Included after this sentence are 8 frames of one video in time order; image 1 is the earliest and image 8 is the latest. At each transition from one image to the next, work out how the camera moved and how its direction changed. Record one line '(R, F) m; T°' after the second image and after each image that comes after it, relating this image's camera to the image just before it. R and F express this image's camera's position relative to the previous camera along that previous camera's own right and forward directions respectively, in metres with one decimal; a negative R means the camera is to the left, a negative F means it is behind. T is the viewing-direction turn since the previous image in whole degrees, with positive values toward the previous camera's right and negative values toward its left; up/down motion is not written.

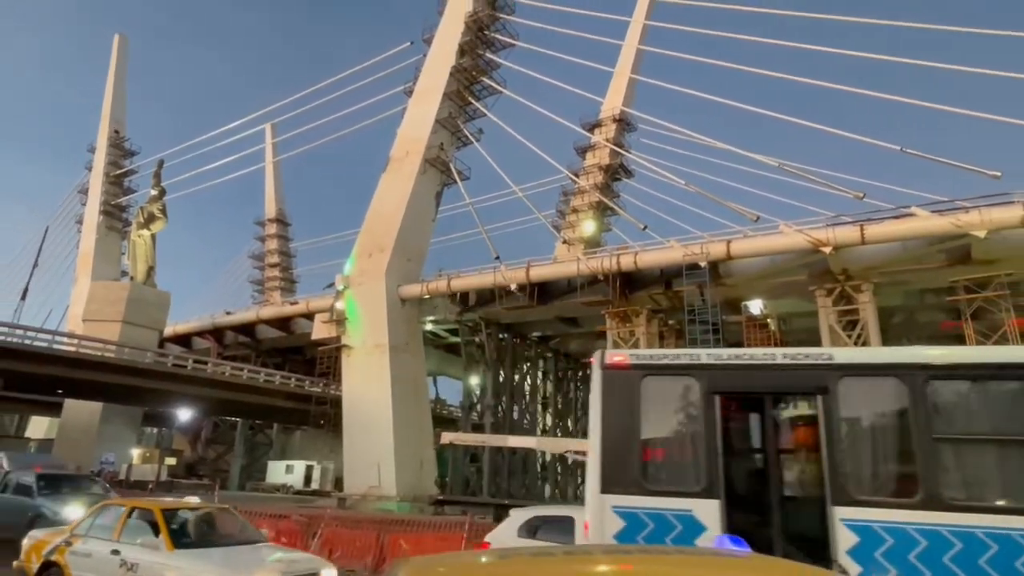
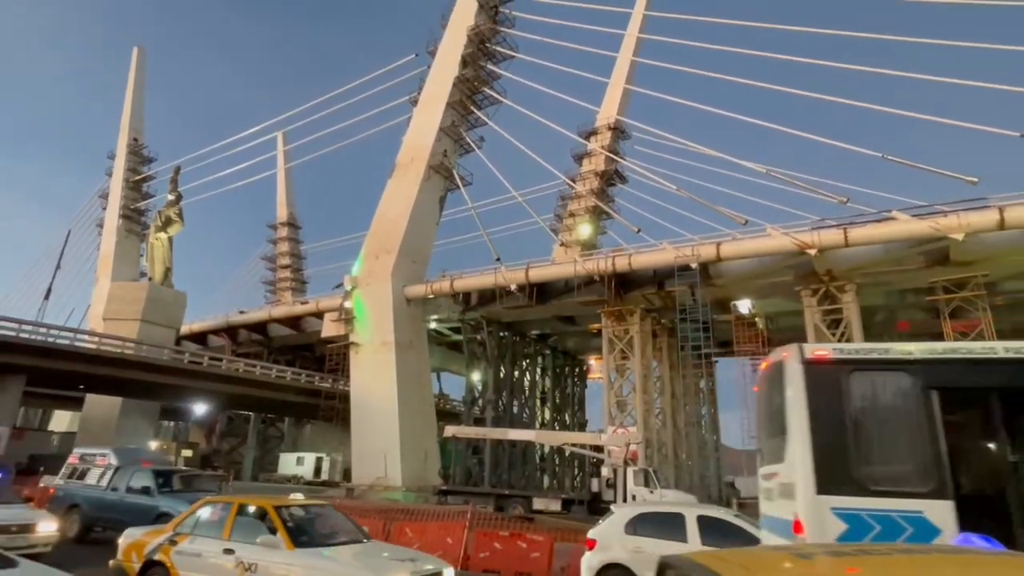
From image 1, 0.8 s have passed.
(+0.1, -1.2) m; 0°
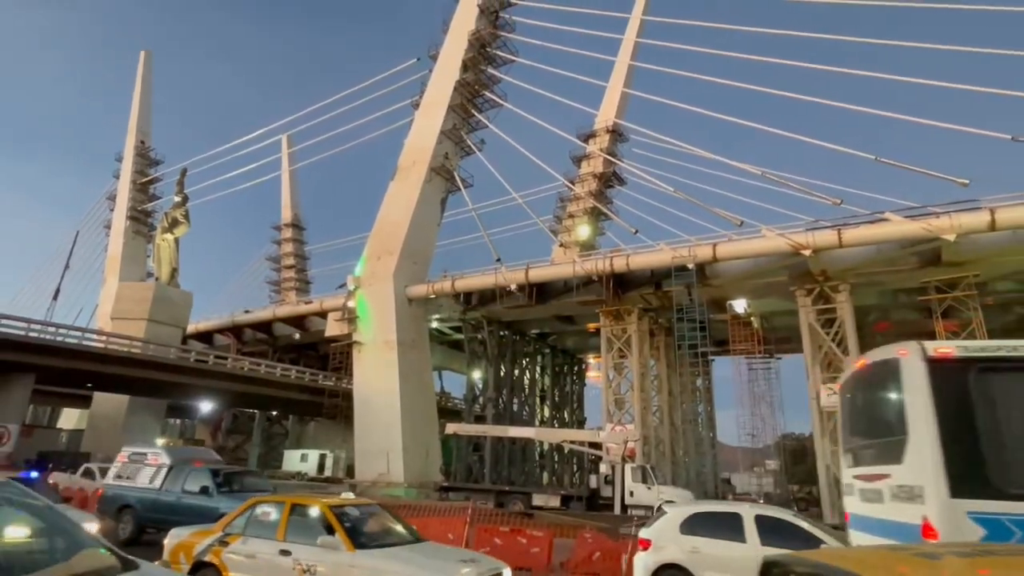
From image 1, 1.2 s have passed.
(0.0, -0.5) m; 0°
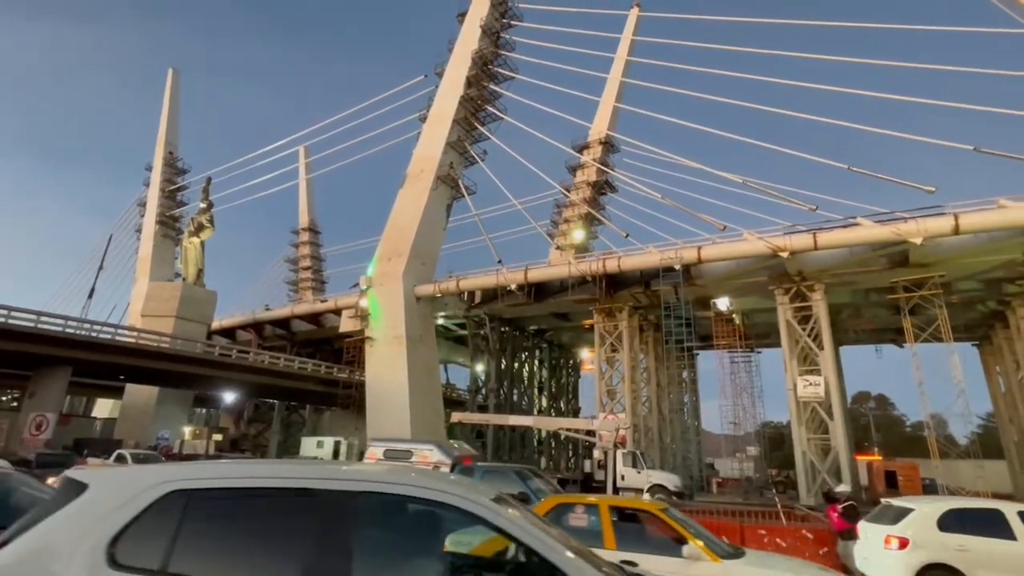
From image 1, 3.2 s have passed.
(+0.1, -2.1) m; 0°
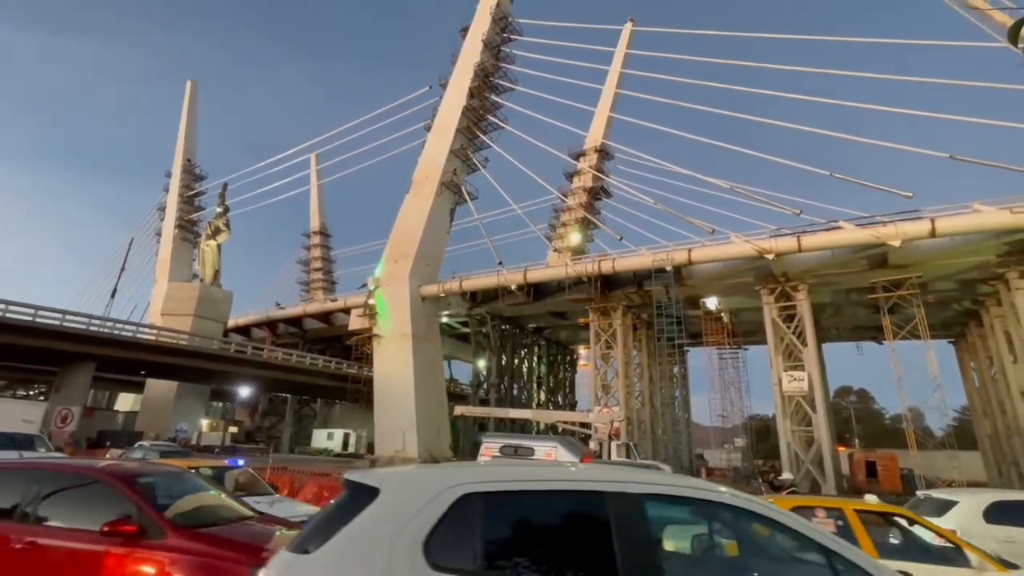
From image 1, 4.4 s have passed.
(+0.1, -1.5) m; 0°
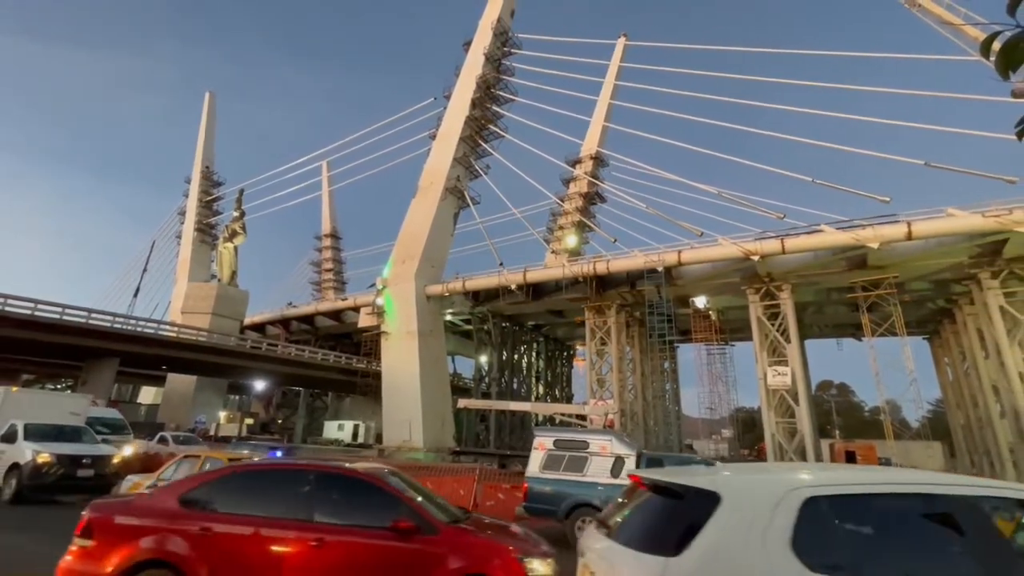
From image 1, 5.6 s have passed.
(+0.1, -1.7) m; 0°
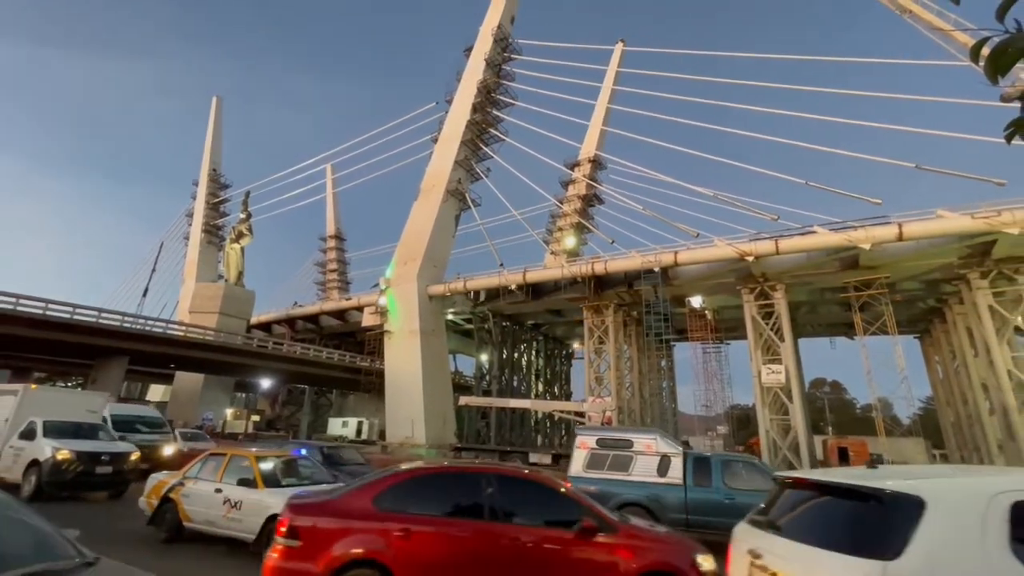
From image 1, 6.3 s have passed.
(+0.1, -0.7) m; 0°
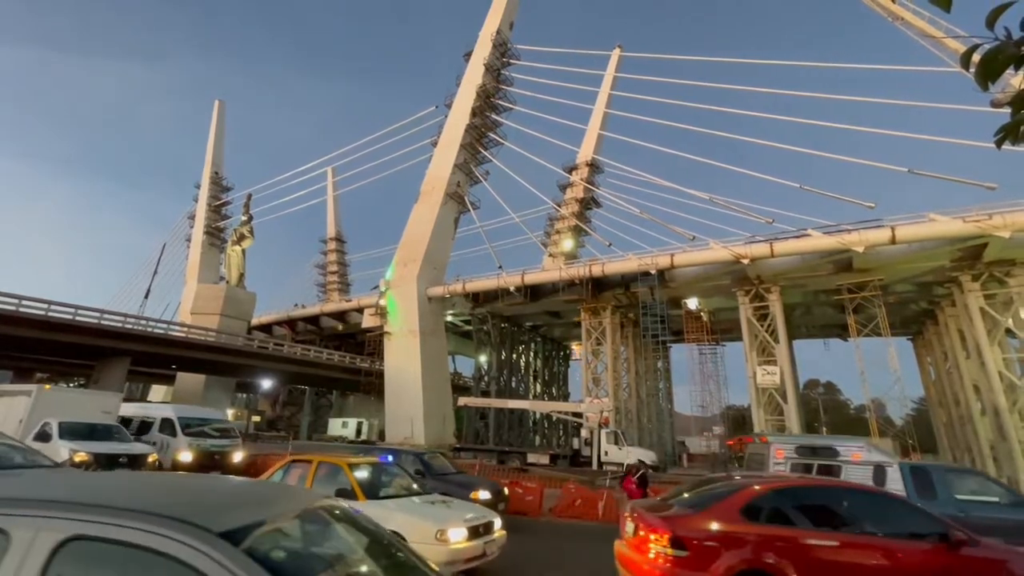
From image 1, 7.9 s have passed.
(0.0, -0.4) m; 0°
